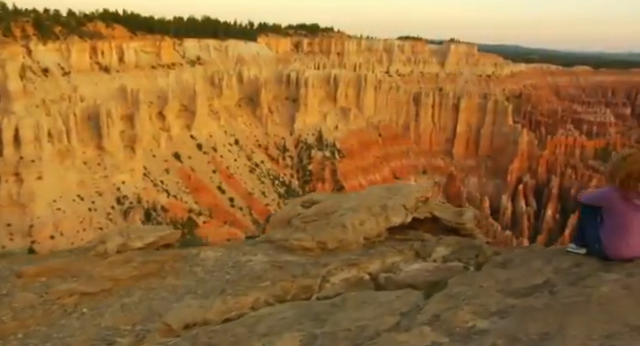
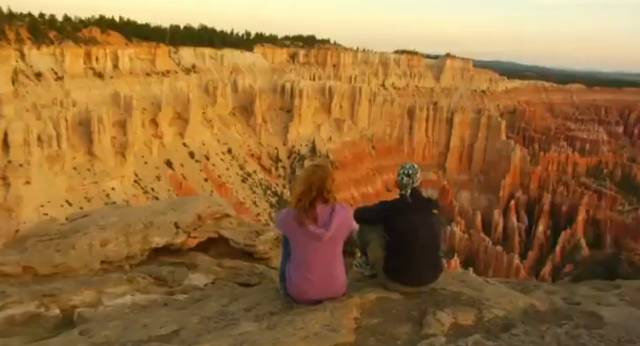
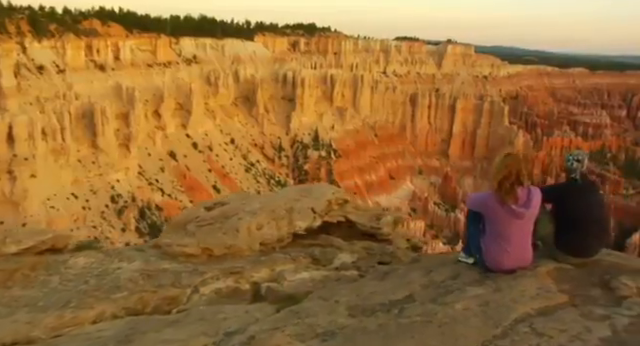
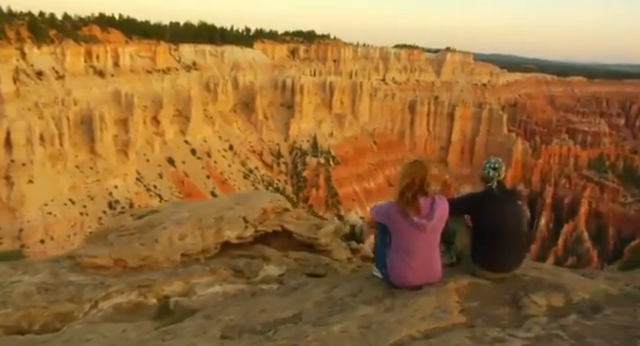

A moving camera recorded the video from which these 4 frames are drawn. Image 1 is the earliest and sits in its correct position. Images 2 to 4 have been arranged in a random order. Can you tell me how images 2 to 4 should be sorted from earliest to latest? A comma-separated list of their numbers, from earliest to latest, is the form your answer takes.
3, 4, 2
